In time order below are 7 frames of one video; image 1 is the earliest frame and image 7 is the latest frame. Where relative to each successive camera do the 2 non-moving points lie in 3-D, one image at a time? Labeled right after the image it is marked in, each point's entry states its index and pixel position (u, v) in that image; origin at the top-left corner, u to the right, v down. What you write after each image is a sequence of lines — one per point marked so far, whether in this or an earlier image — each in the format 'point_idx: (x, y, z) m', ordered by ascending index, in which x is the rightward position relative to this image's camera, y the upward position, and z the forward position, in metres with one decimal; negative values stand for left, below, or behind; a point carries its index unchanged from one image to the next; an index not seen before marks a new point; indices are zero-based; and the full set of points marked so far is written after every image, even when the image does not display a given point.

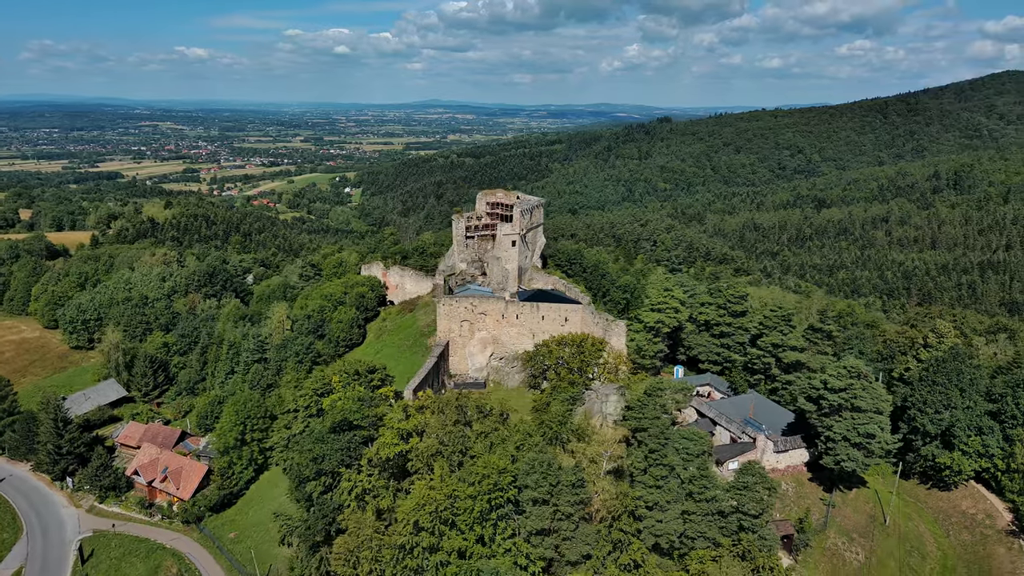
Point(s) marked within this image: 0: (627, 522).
0: (+3.1, -6.1, +19.2) m
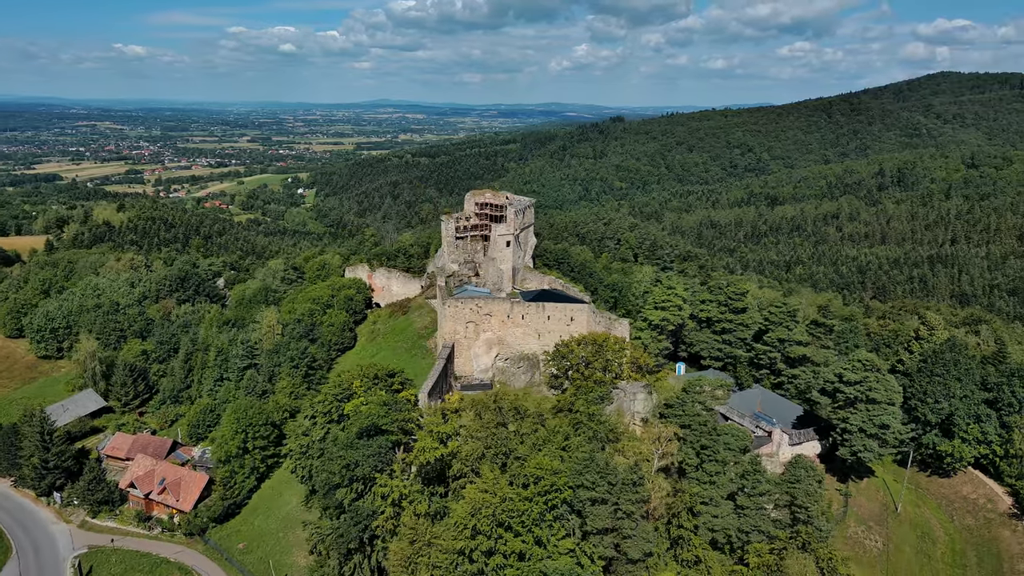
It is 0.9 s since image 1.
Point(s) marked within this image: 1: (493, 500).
0: (+4.7, -6.1, +19.5) m
1: (-0.5, -5.9, +20.0) m
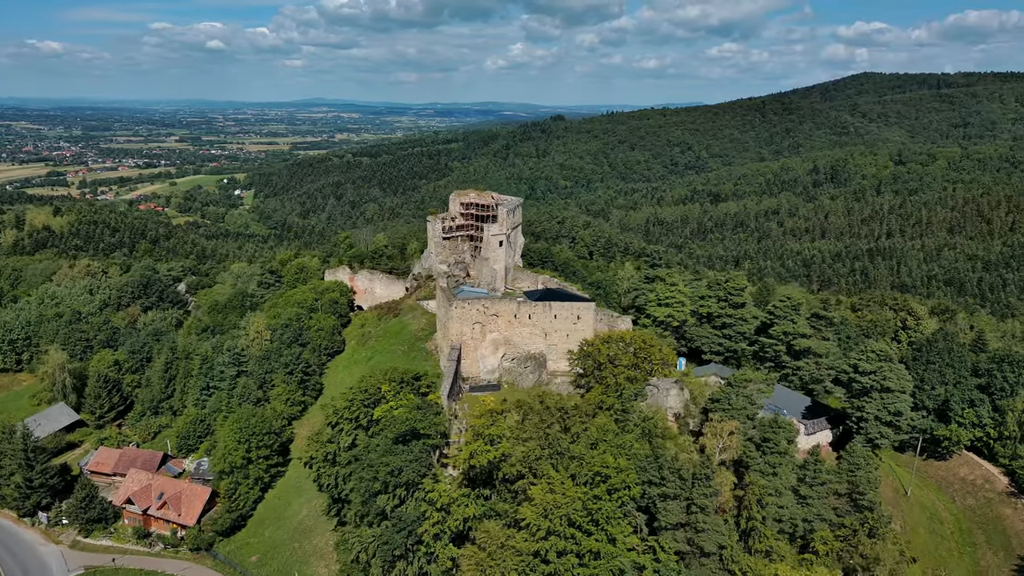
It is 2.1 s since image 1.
0: (+6.7, -6.0, +19.9) m
1: (+1.5, -5.9, +20.1) m
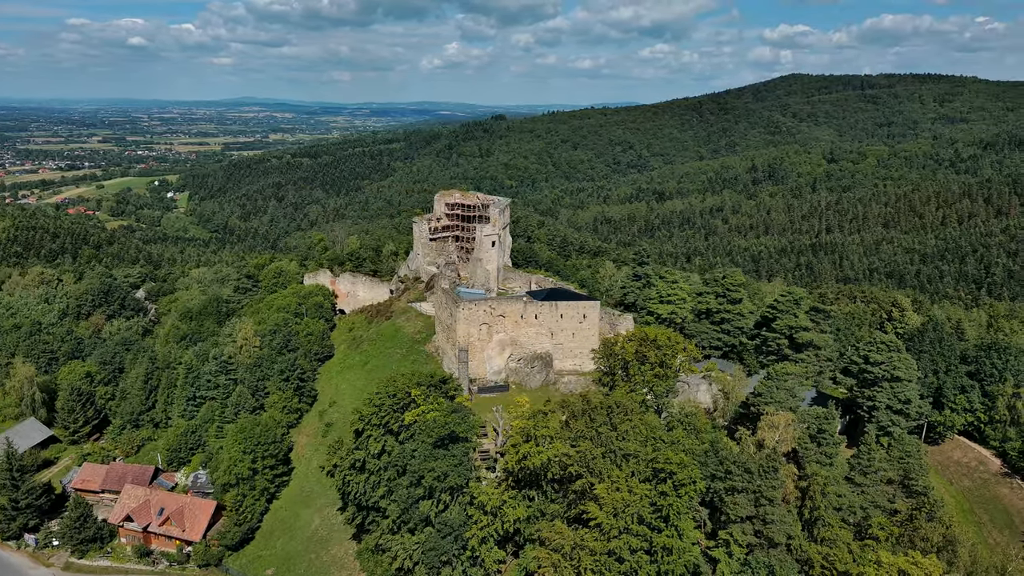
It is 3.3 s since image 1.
0: (+8.6, -5.9, +20.5) m
1: (+3.4, -5.9, +20.2) m
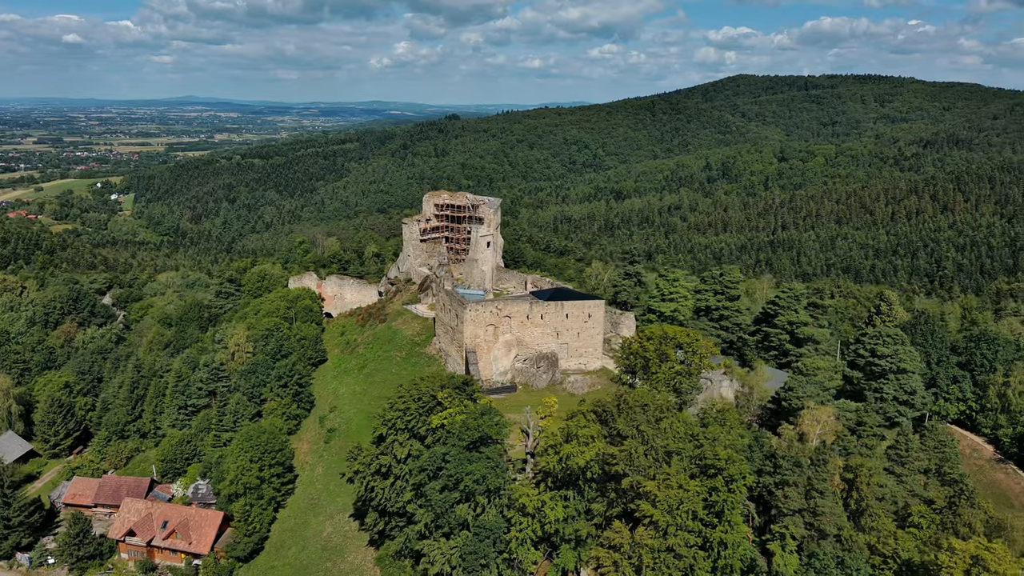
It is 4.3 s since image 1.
0: (+10.2, -5.8, +21.0) m
1: (+4.9, -5.9, +20.4) m
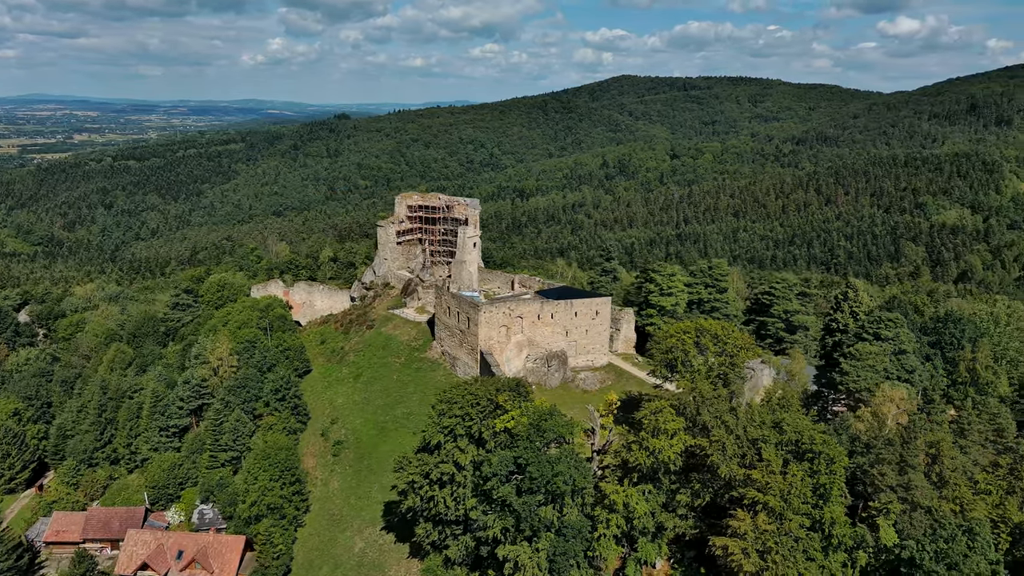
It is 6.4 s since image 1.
0: (+13.4, -5.4, +22.8) m
1: (+8.3, -5.7, +21.4) m
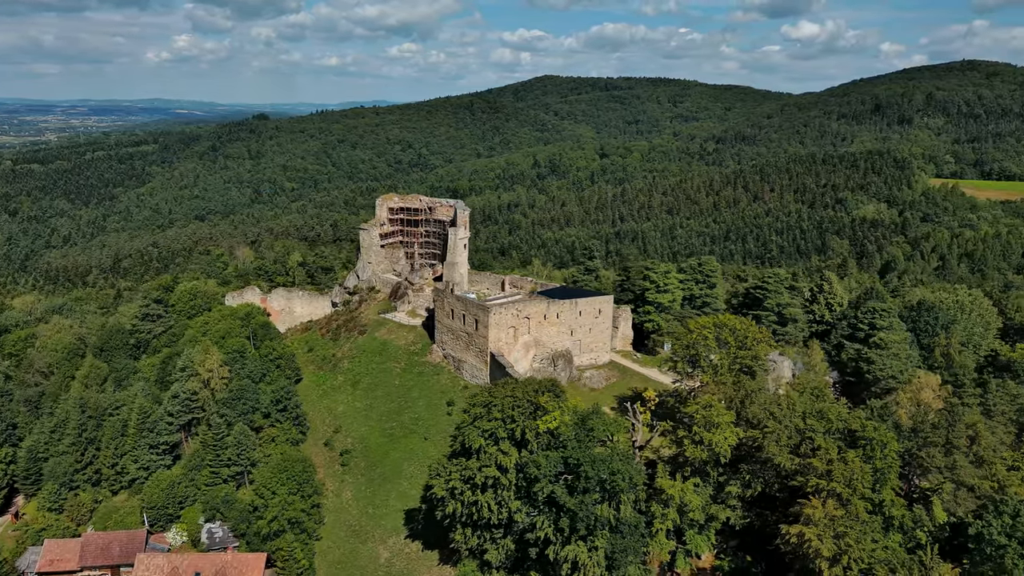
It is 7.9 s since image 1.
0: (+15.4, -5.1, +24.2) m
1: (+10.5, -5.5, +22.3) m
